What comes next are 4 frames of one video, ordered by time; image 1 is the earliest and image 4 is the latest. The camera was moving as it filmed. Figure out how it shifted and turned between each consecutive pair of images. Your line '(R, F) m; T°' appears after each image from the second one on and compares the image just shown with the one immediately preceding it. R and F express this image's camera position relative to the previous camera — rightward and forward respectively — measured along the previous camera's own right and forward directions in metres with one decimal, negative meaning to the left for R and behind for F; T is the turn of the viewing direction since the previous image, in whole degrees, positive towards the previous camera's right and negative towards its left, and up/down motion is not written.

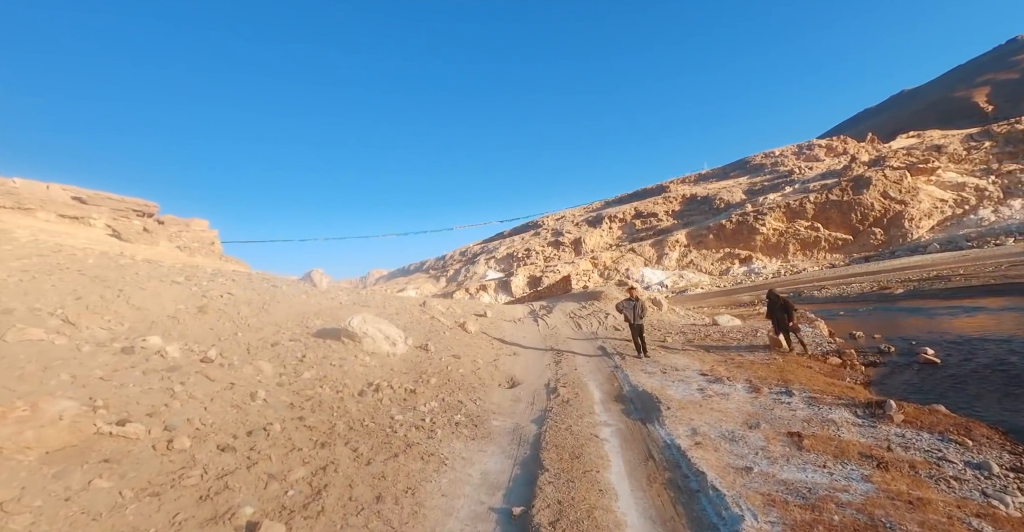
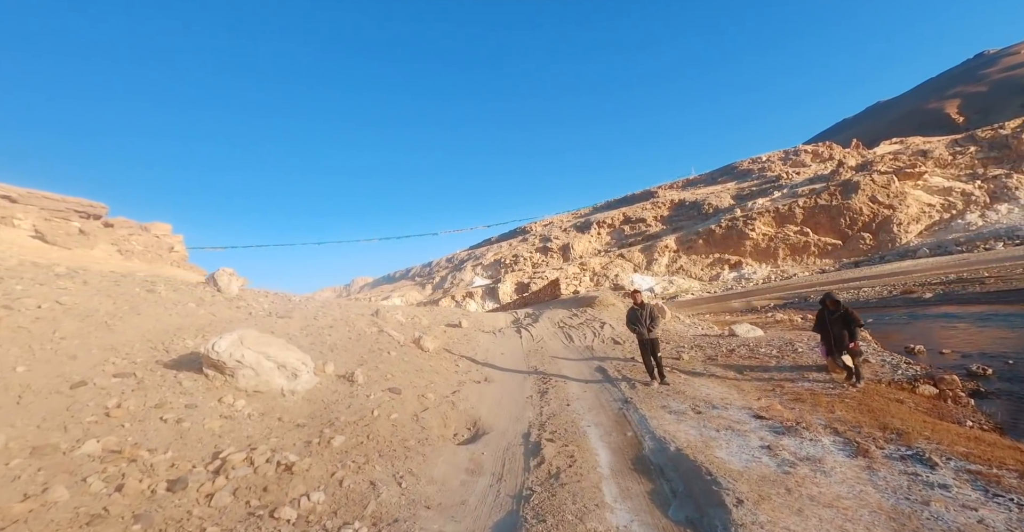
(+0.3, +2.4) m; +2°
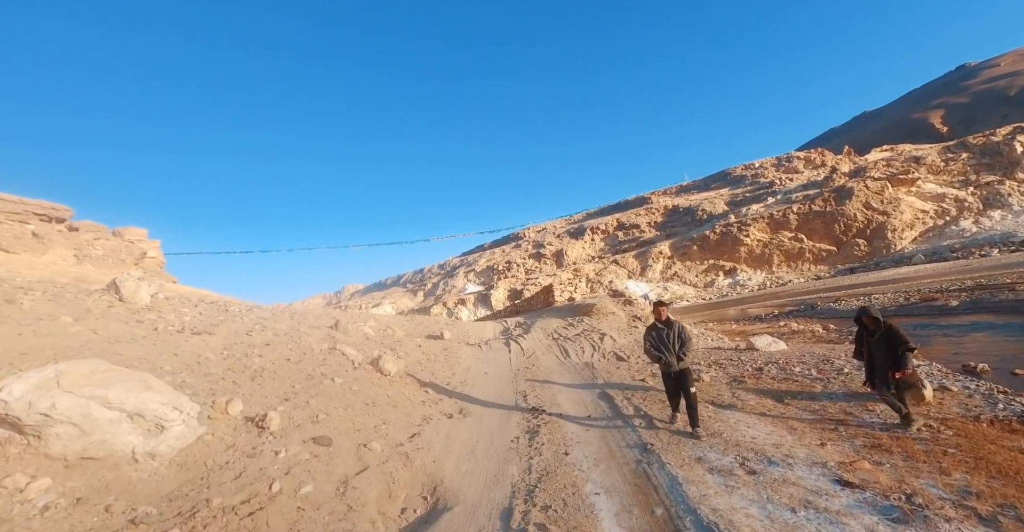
(+0.2, +1.6) m; +1°
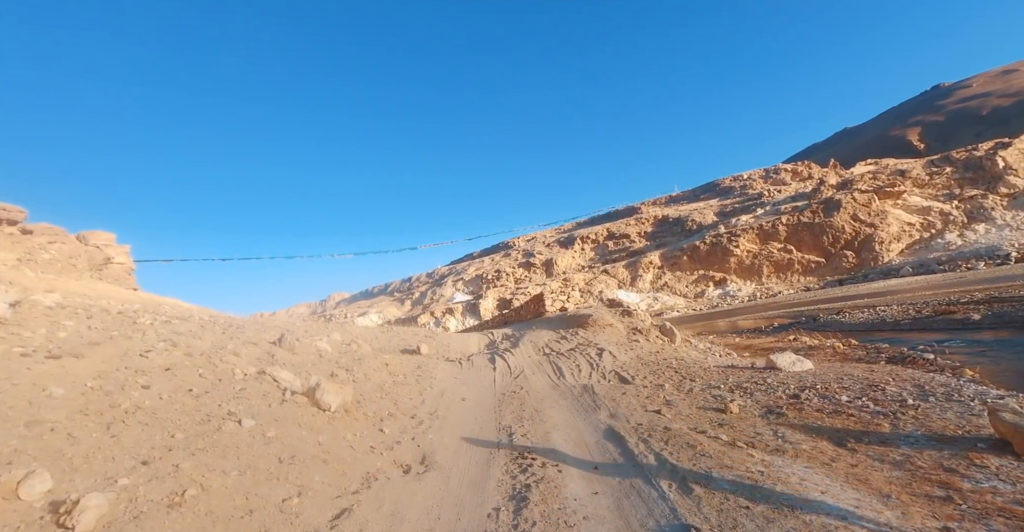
(+0.1, +1.5) m; +1°
